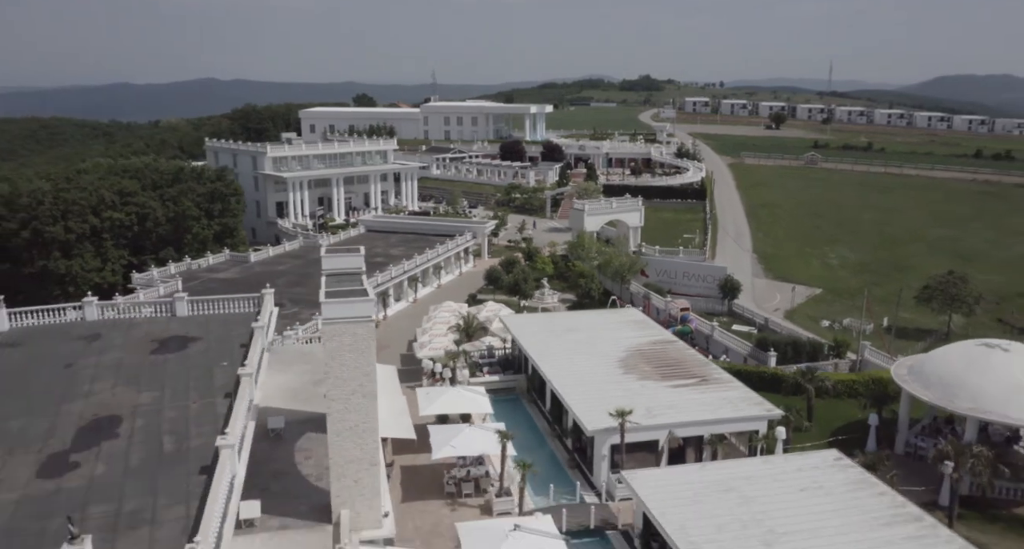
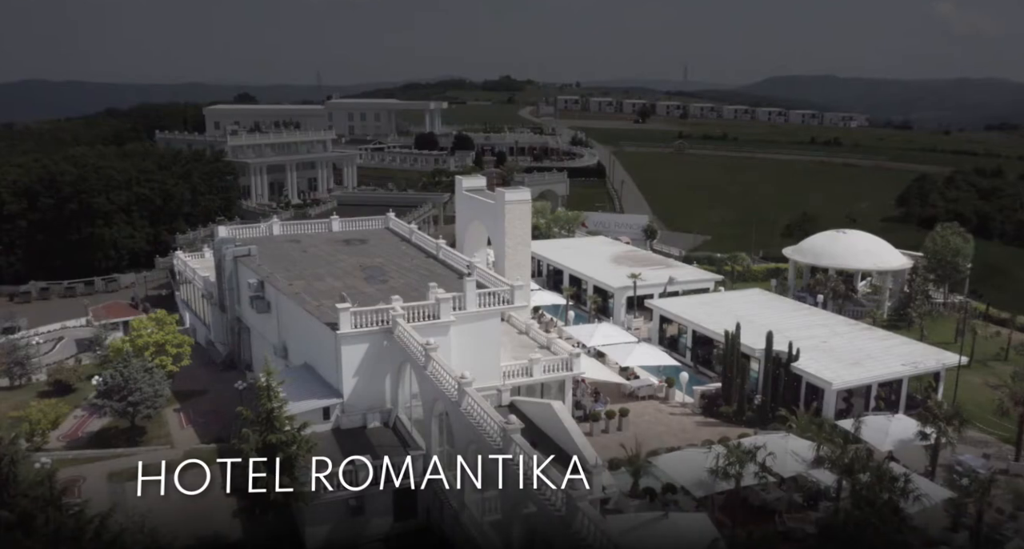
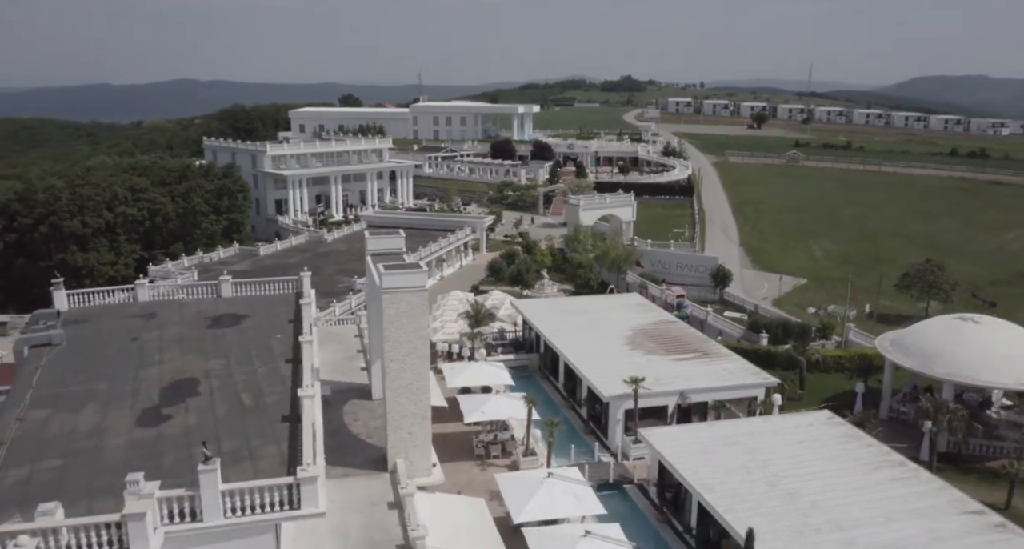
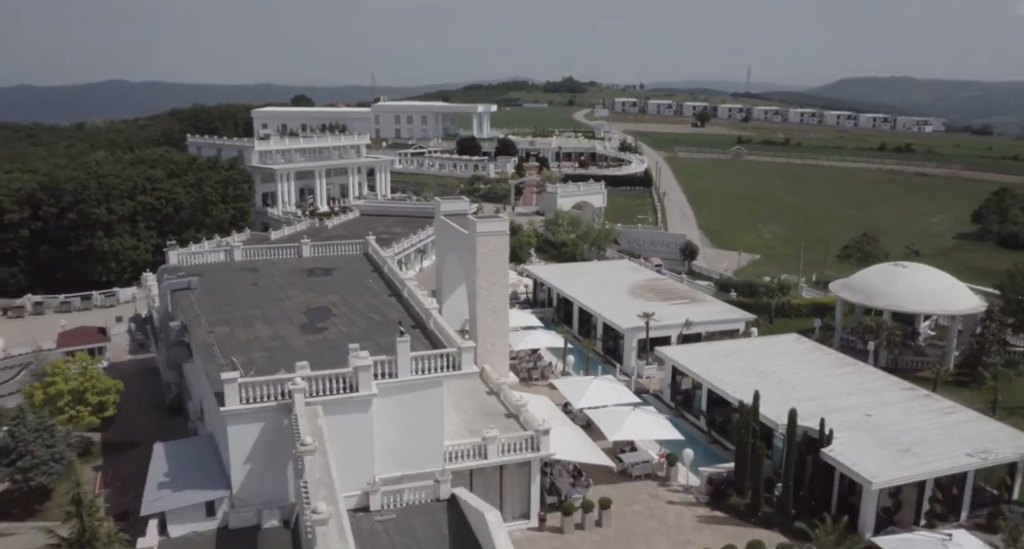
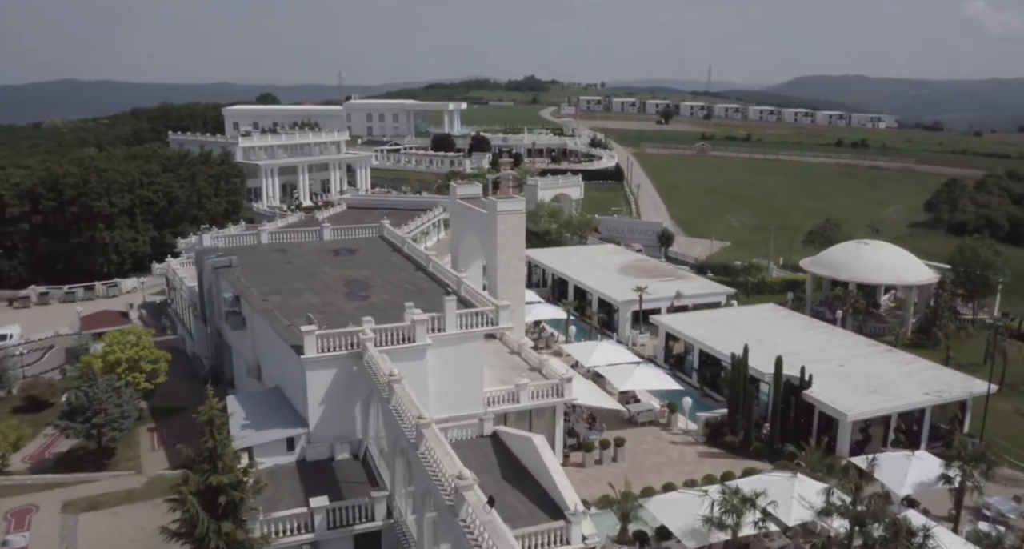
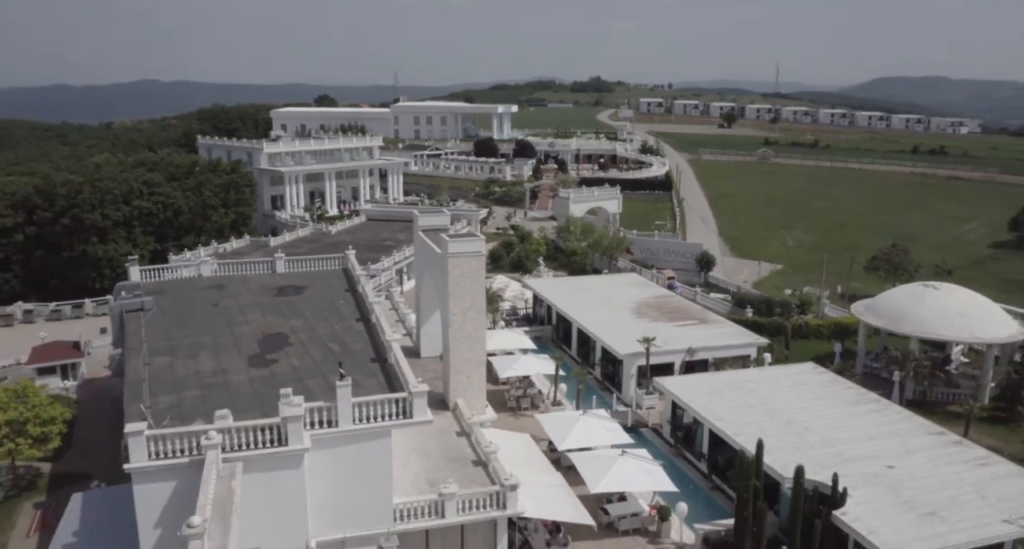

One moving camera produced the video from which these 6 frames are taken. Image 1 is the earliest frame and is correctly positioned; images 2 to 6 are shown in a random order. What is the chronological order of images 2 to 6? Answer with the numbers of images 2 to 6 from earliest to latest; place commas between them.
3, 6, 4, 5, 2
